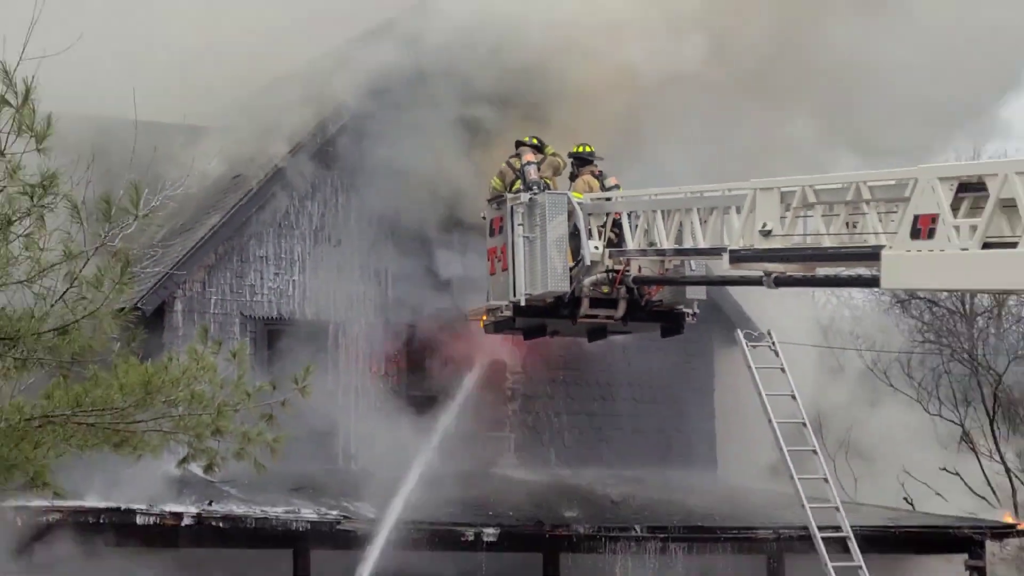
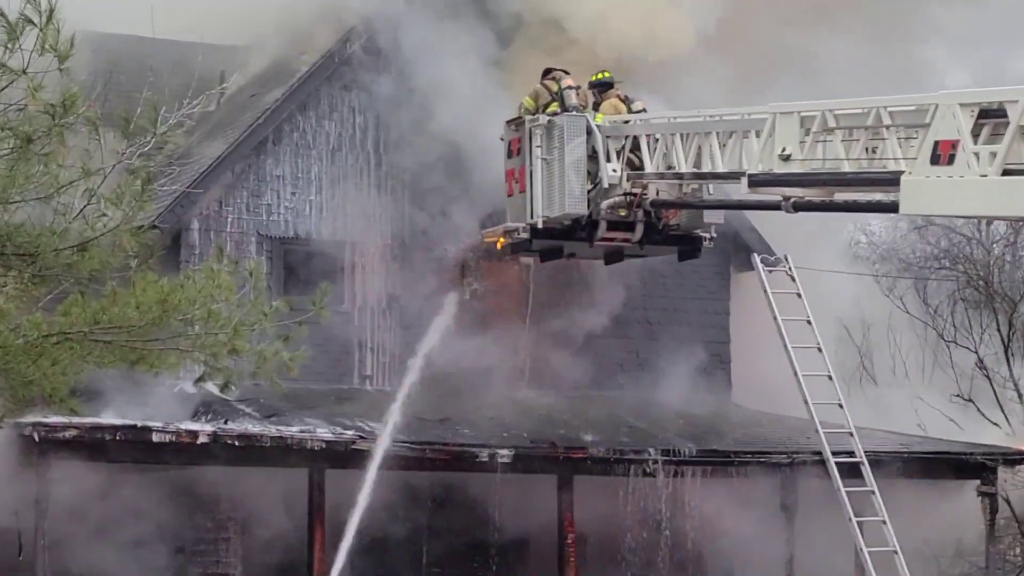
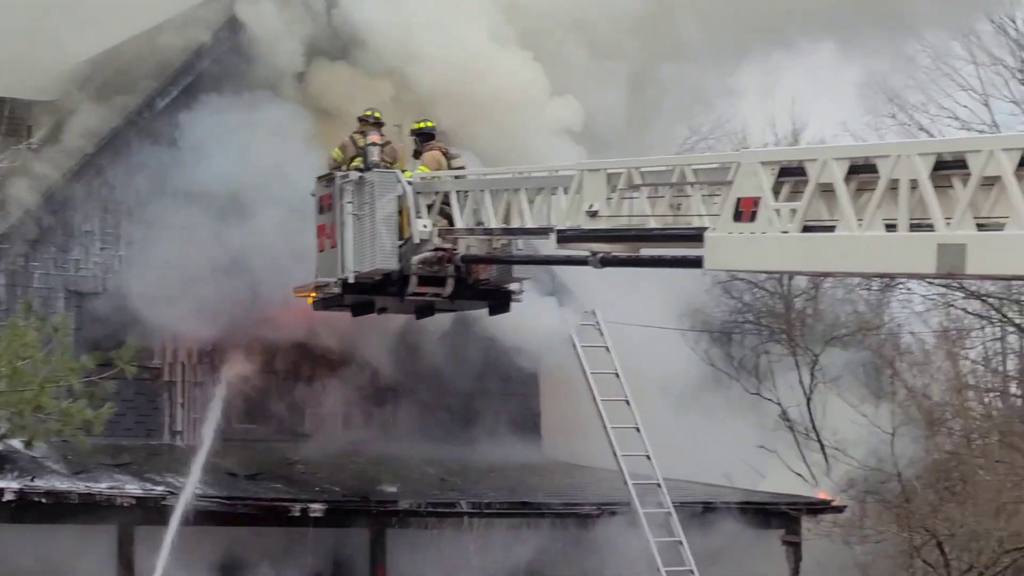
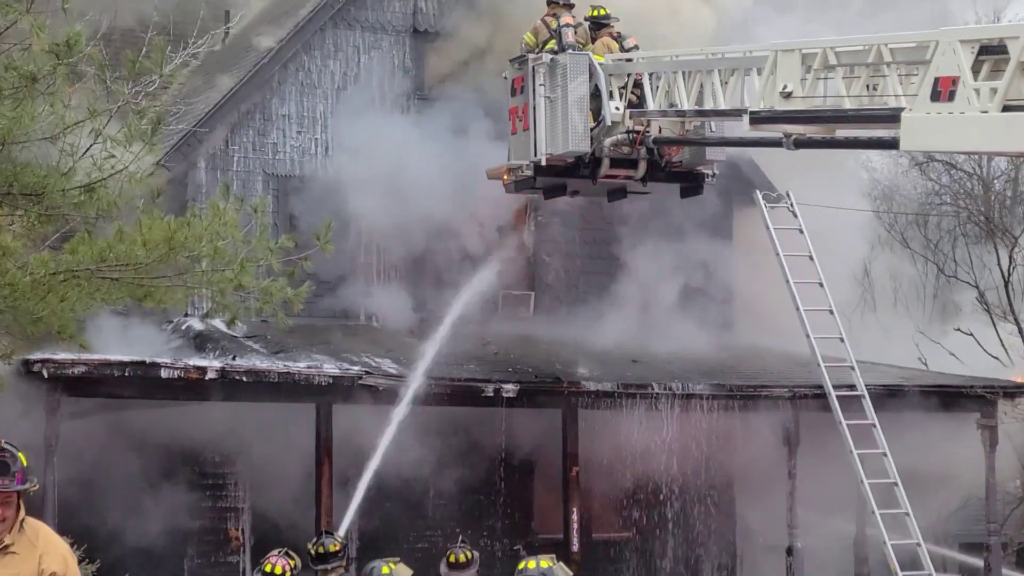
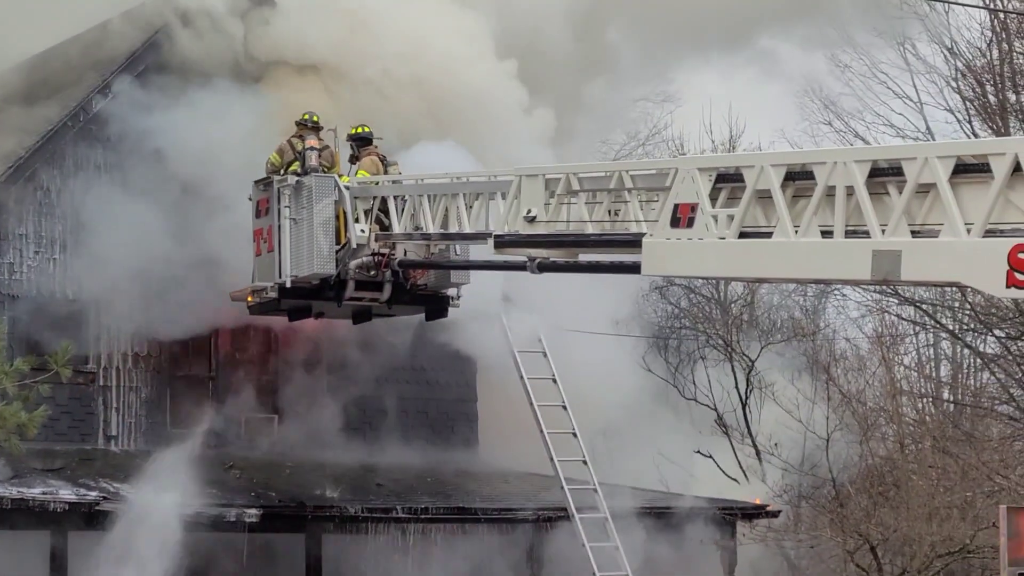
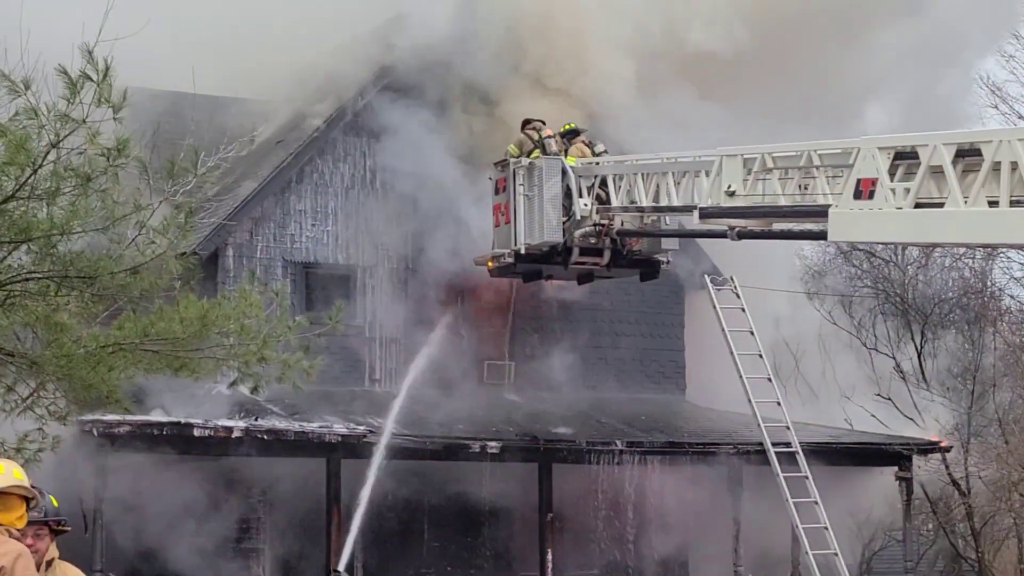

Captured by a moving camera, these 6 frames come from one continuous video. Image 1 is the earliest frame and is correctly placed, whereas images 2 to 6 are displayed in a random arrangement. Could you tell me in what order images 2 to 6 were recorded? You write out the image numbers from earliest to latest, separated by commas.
6, 2, 4, 3, 5
